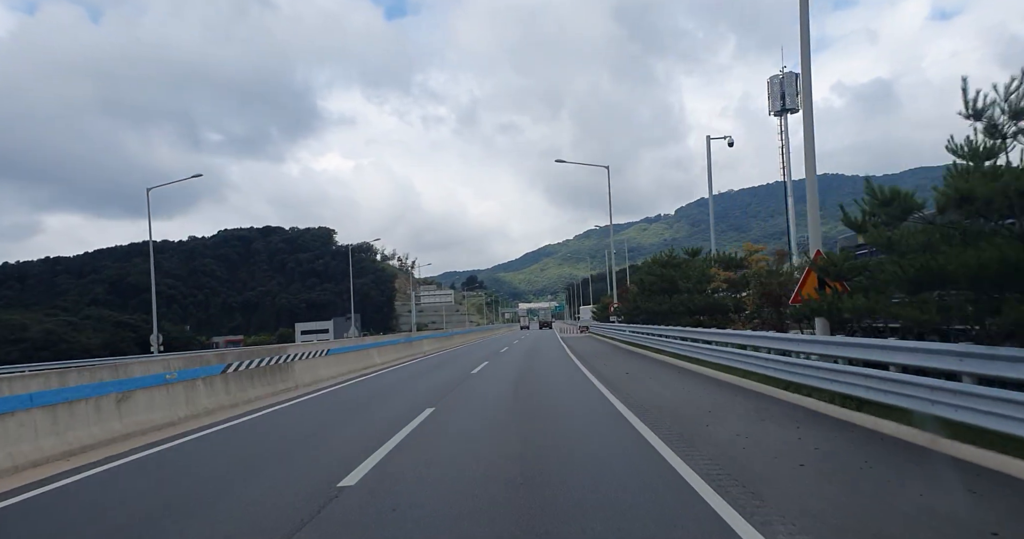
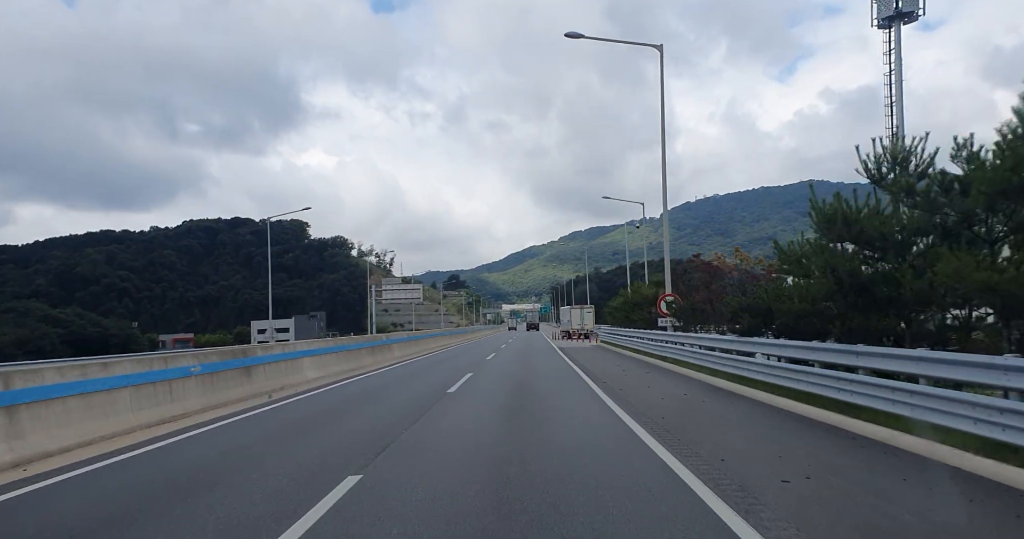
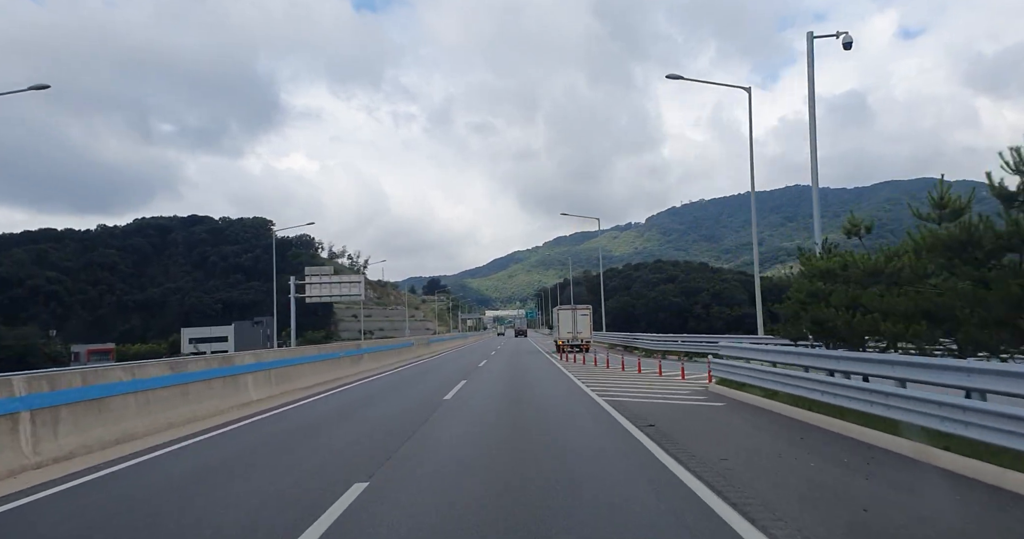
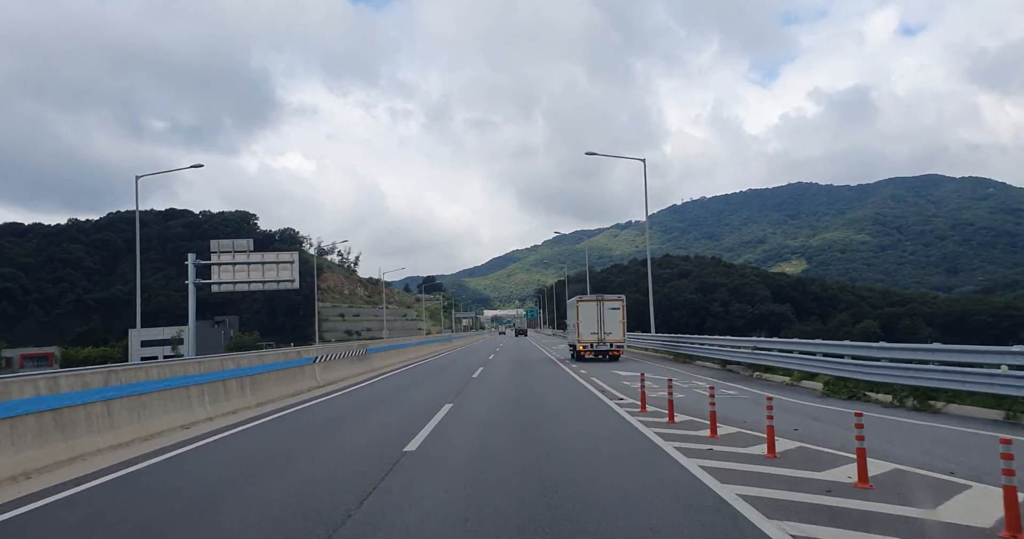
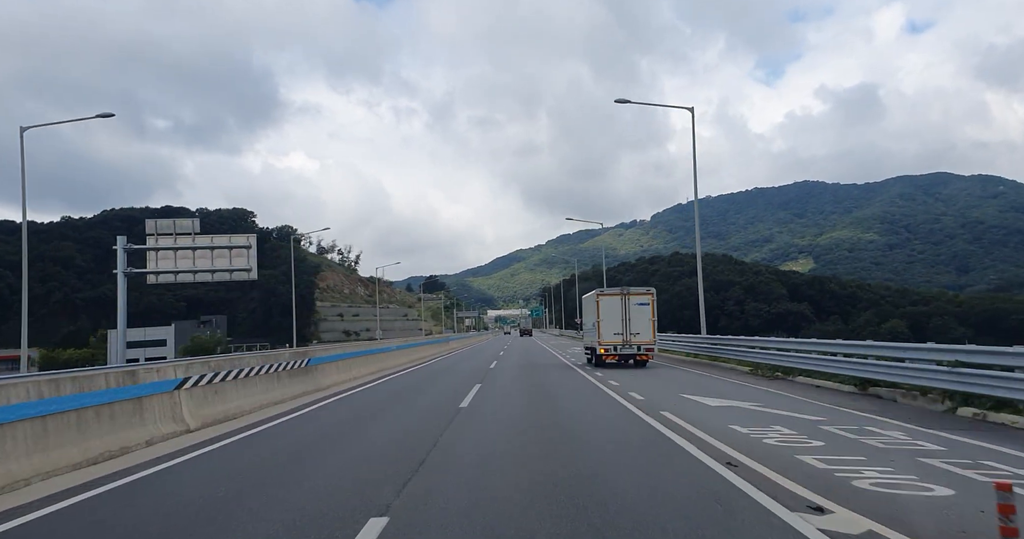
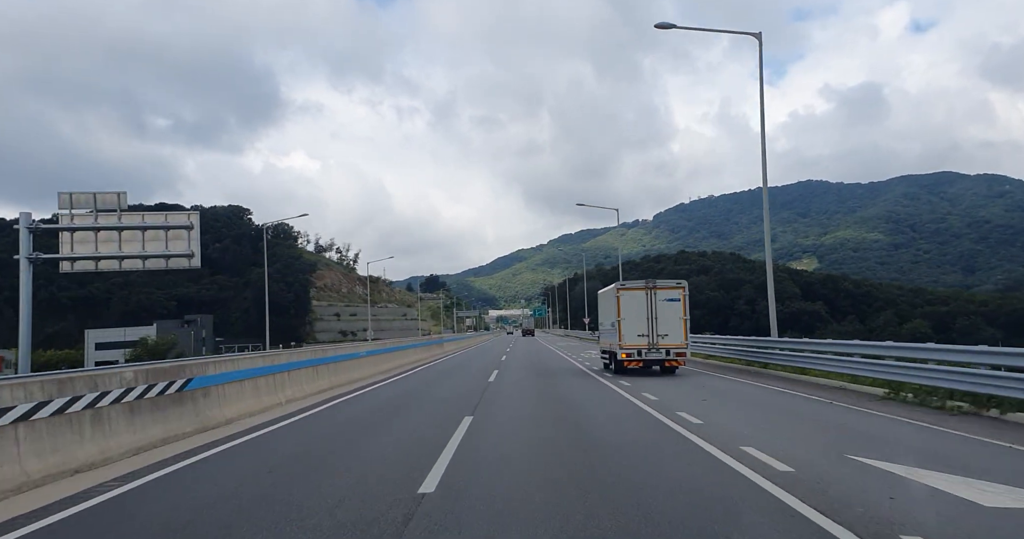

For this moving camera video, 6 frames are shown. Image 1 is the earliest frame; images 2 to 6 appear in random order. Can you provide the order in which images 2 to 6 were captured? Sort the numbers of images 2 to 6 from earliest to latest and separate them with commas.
2, 3, 4, 5, 6
